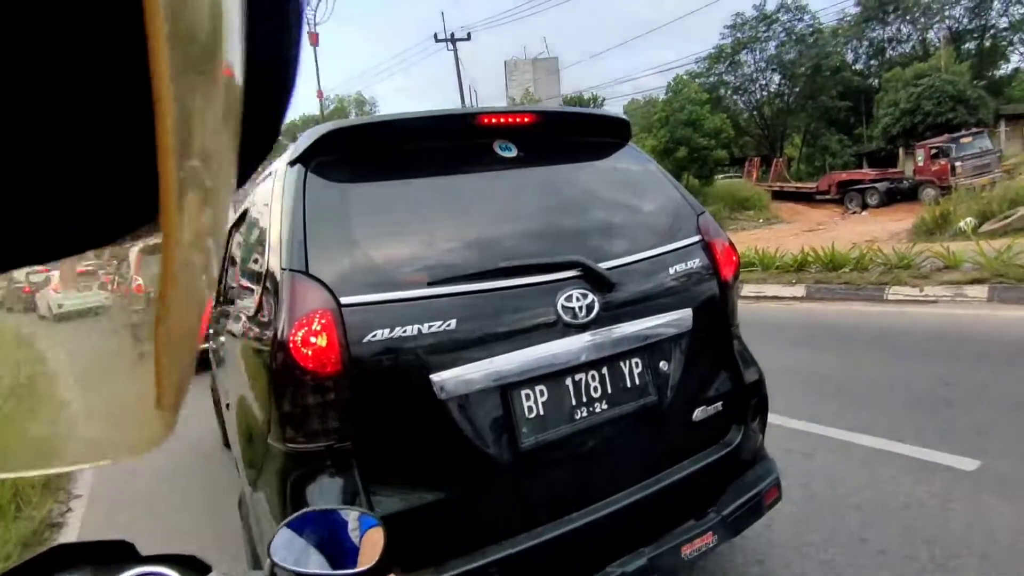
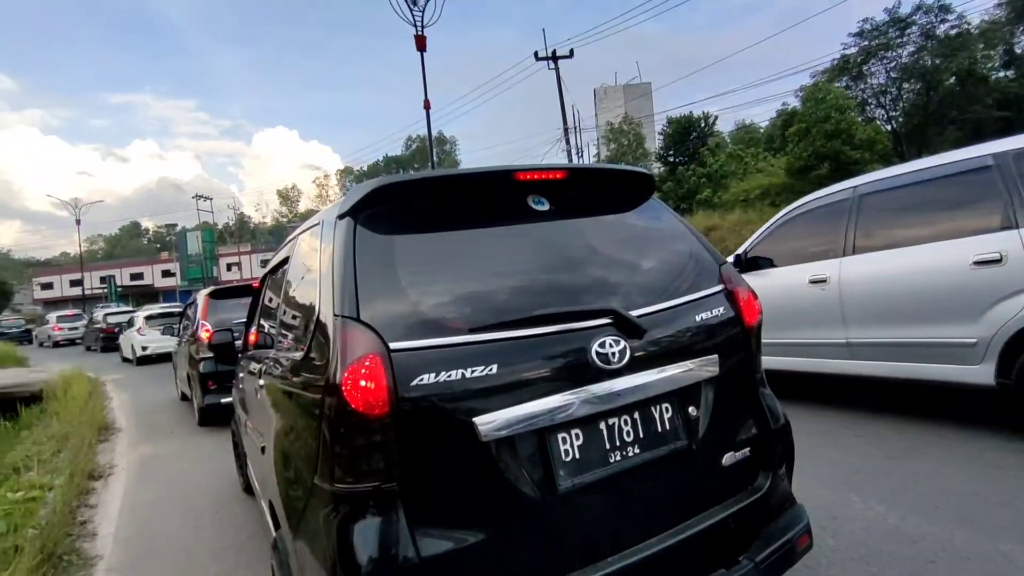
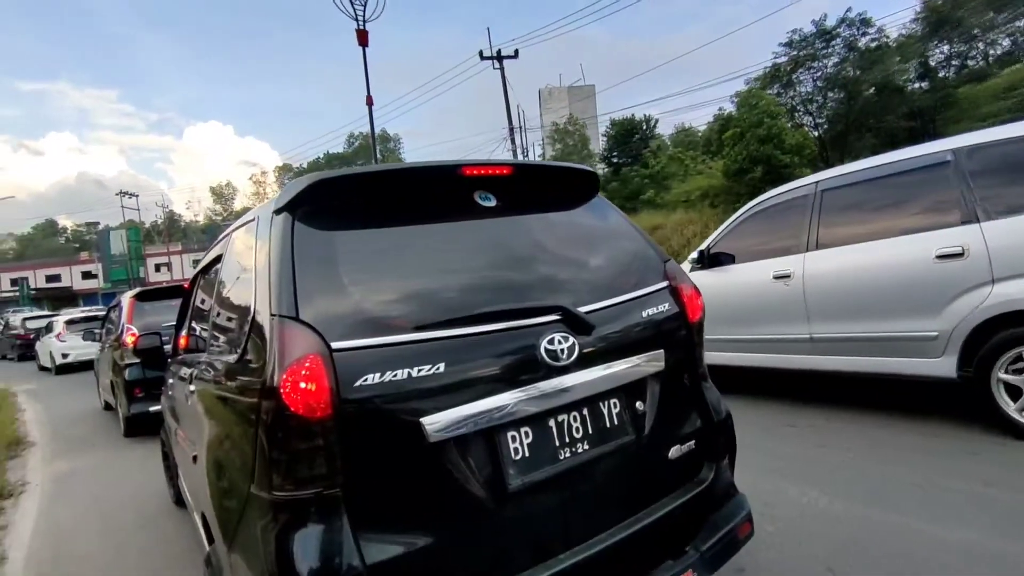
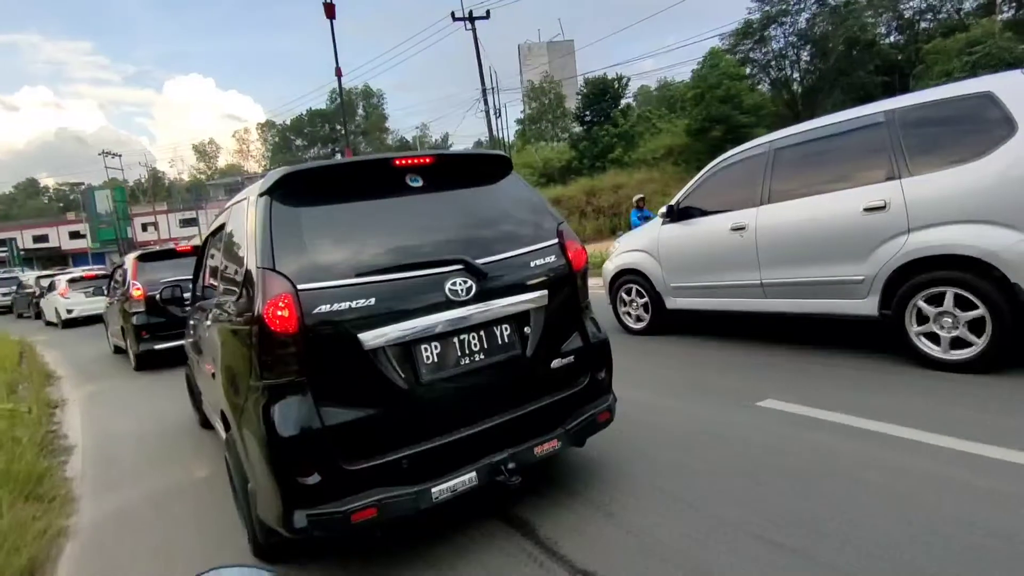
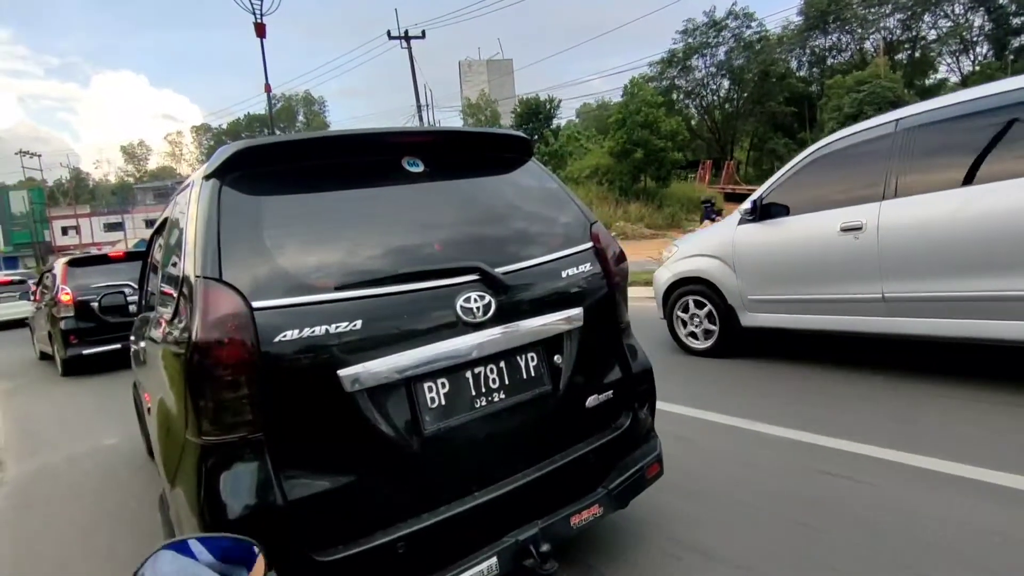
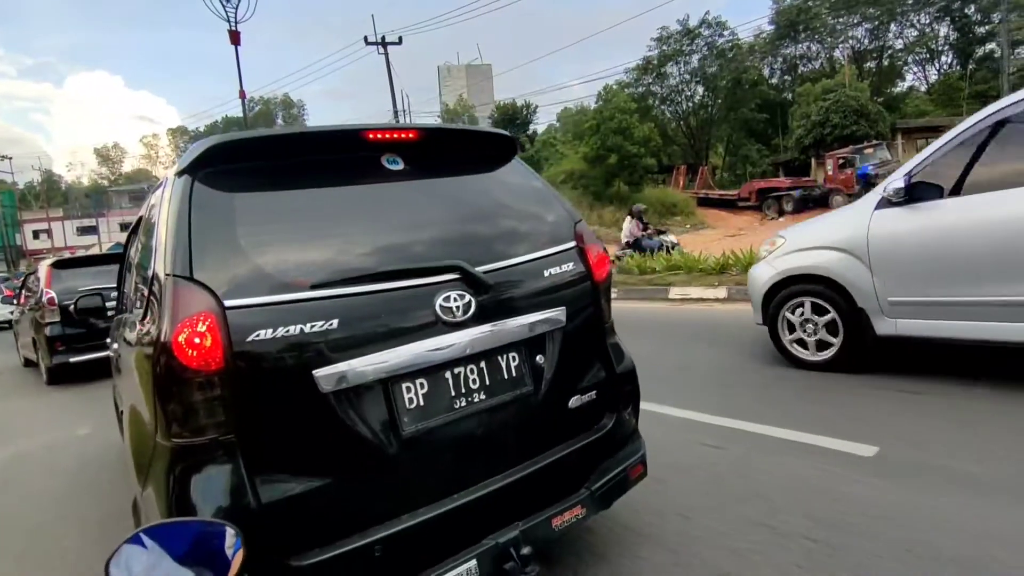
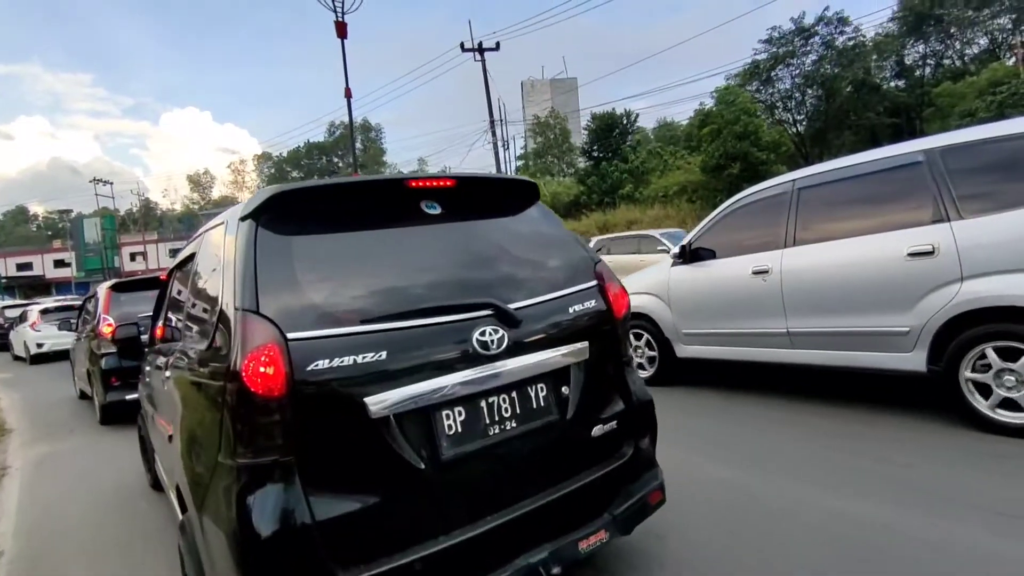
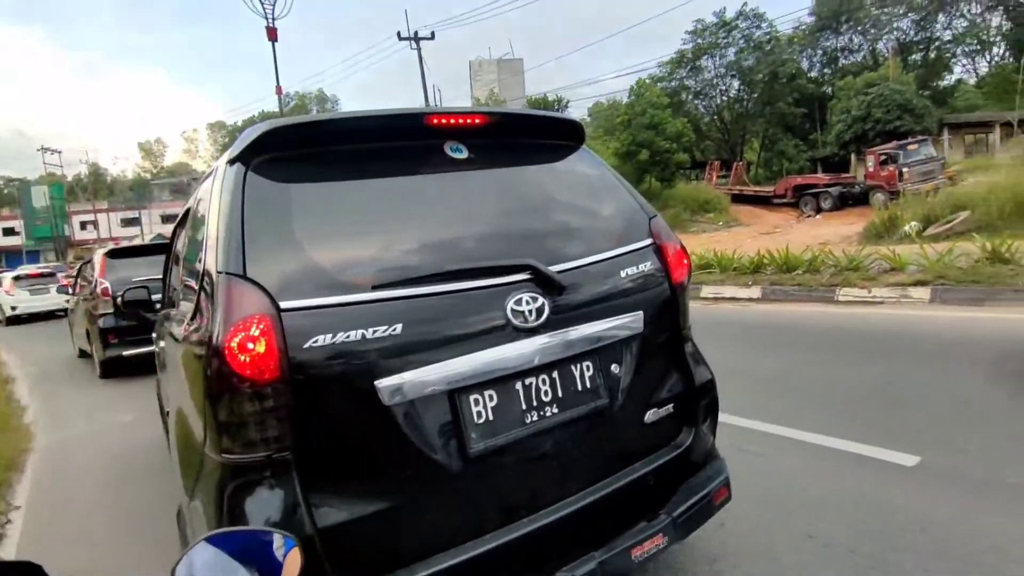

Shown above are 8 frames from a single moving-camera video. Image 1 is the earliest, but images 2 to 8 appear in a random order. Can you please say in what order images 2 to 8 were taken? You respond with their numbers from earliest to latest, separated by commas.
8, 6, 5, 4, 7, 3, 2
